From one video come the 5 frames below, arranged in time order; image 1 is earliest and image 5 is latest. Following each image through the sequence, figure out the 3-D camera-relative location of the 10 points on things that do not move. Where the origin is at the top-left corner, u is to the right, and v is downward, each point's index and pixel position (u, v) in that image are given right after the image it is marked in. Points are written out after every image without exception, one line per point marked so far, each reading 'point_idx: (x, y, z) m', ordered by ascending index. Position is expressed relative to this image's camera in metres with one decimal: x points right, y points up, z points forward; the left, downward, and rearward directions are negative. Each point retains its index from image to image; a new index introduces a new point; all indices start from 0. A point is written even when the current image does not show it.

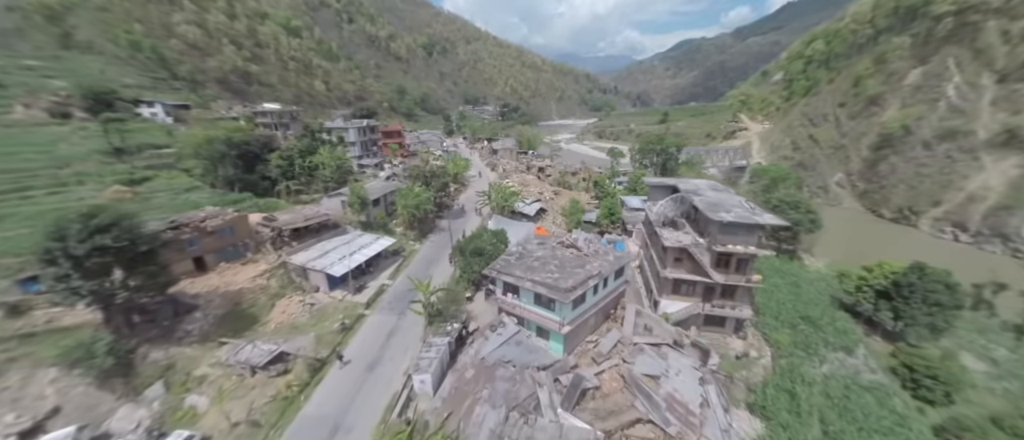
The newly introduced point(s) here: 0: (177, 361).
0: (-18.2, -7.7, +16.3) m
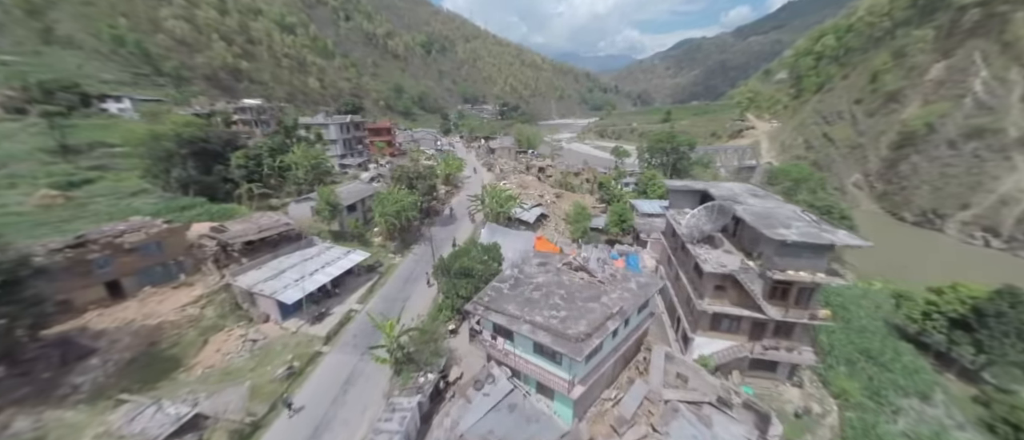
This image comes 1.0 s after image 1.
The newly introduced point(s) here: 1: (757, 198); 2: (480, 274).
0: (-18.6, -8.5, +12.0) m
1: (+14.8, +1.3, +18.0) m
2: (-2.0, -3.3, +18.5) m
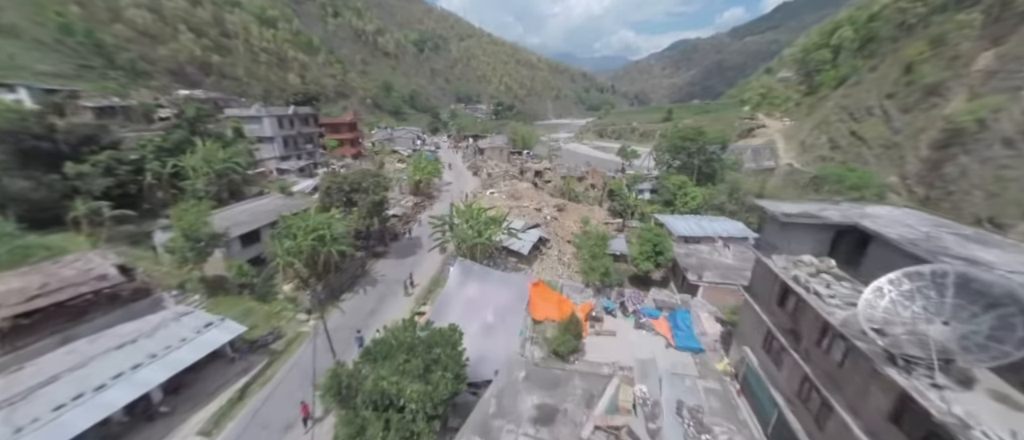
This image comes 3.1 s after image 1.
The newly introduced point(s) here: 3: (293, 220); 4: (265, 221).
0: (-19.4, -10.8, +2.1) m
1: (+13.9, -0.8, +8.6) m
2: (-2.9, -5.5, +8.8) m
3: (-12.9, 0.0, +18.0) m
4: (-16.0, 0.0, +19.6) m
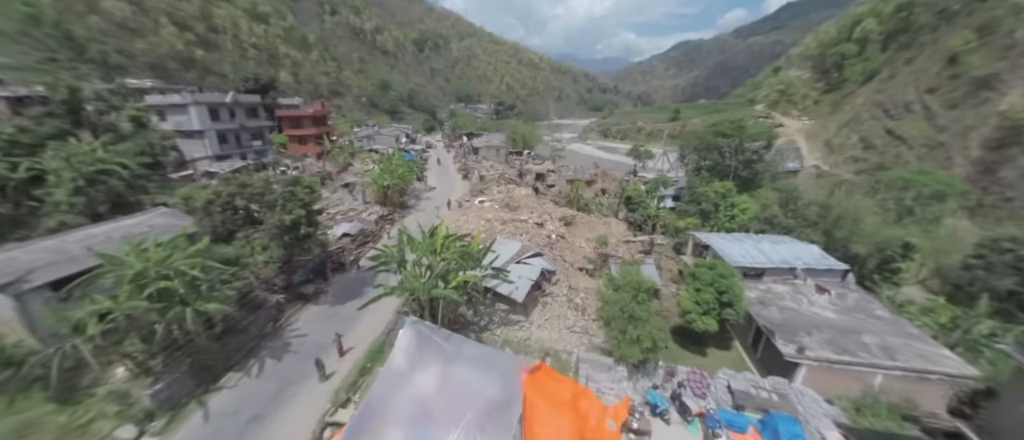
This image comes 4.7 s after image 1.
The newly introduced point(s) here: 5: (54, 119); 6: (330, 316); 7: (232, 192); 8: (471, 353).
0: (-20.1, -12.1, -5.0) m
1: (+13.3, -2.2, +1.4) m
2: (-3.5, -6.9, +1.7) m
3: (-13.5, -1.4, +10.9) m
4: (-16.6, -1.4, +12.5) m
5: (-30.6, +6.8, +20.2) m
6: (-8.9, -4.7, +14.9) m
7: (-12.5, +1.2, +13.6) m
8: (-1.7, -4.8, +11.3) m
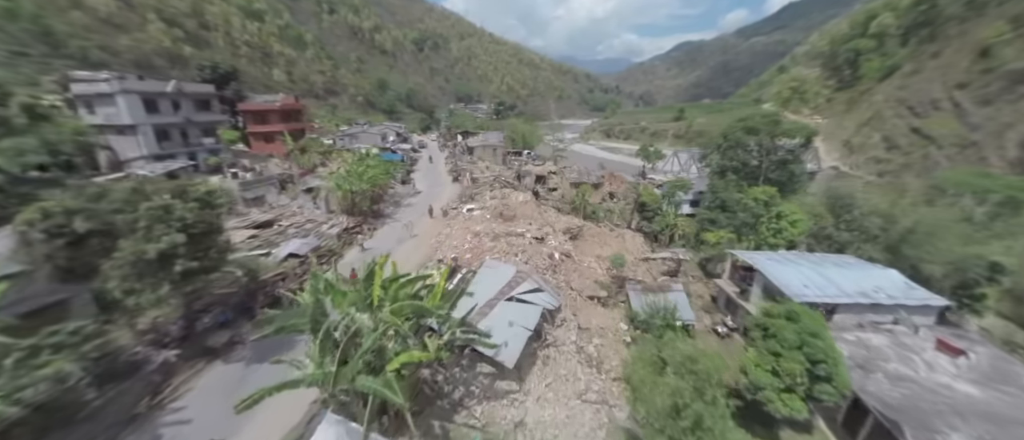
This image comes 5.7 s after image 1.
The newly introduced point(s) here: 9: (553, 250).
0: (-20.6, -12.9, -9.4) m
1: (+12.8, -3.1, -3.1) m
2: (-4.0, -7.8, -2.8) m
3: (-13.9, -2.3, +6.5) m
4: (-17.0, -2.2, +8.1) m
5: (-31.0, +5.9, +15.8) m
6: (-9.4, -5.6, +10.4) m
7: (-13.0, +0.4, +9.2) m
8: (-2.2, -5.6, +6.9) m
9: (+2.3, -1.8, +18.1) m
